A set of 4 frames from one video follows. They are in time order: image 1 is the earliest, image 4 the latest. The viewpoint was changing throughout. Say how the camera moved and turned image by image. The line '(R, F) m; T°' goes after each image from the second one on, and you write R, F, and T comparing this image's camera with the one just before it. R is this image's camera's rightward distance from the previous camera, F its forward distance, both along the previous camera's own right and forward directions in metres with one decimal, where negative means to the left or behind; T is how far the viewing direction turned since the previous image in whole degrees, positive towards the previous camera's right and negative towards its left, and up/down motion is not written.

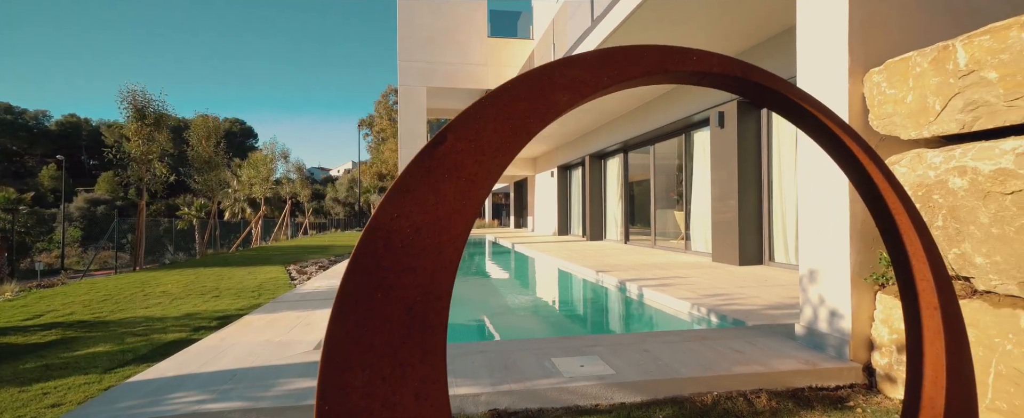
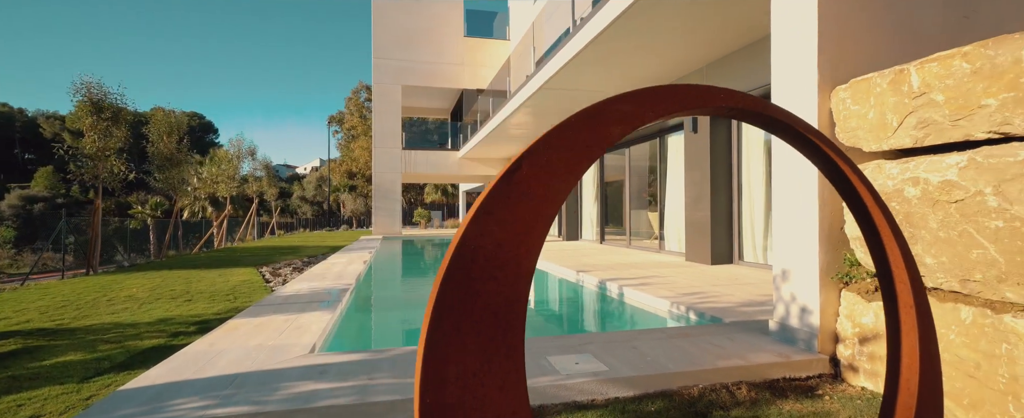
(-0.1, -0.1) m; +4°
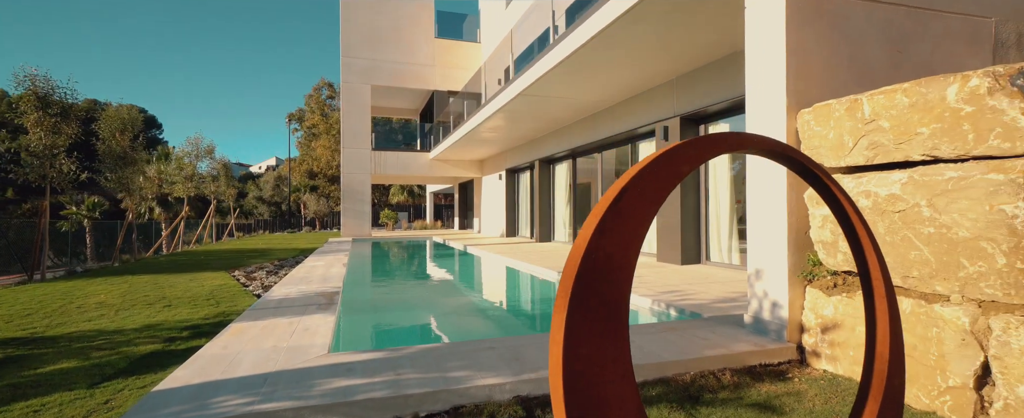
(-0.2, -0.2) m; +5°
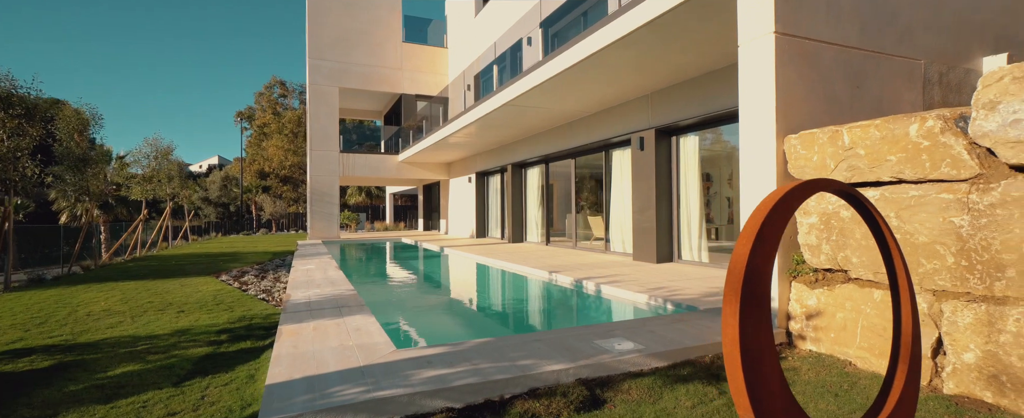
(-0.5, -0.3) m; +6°
